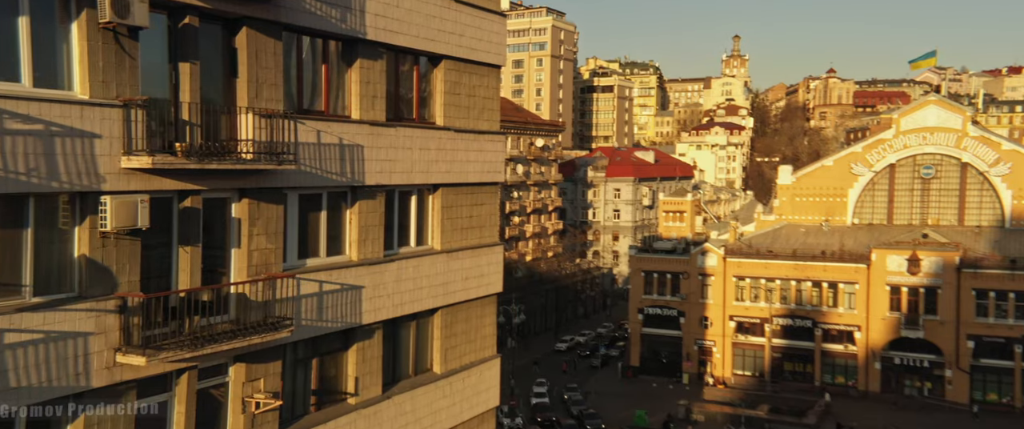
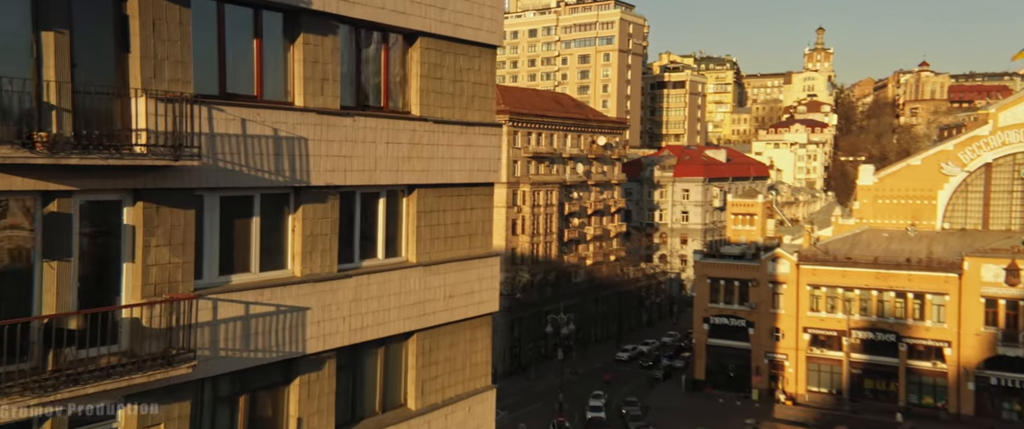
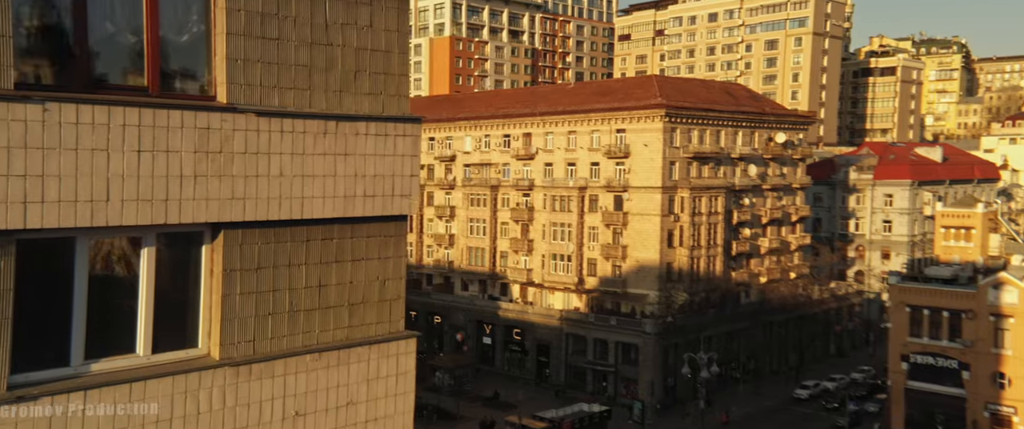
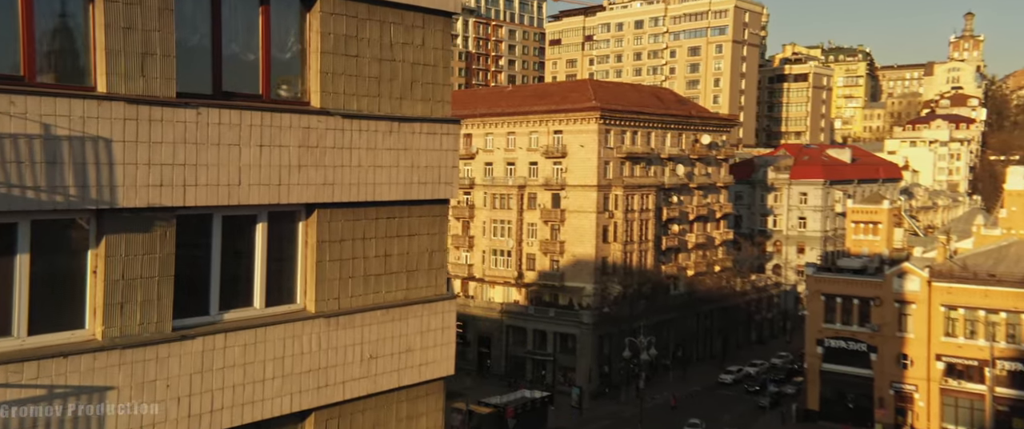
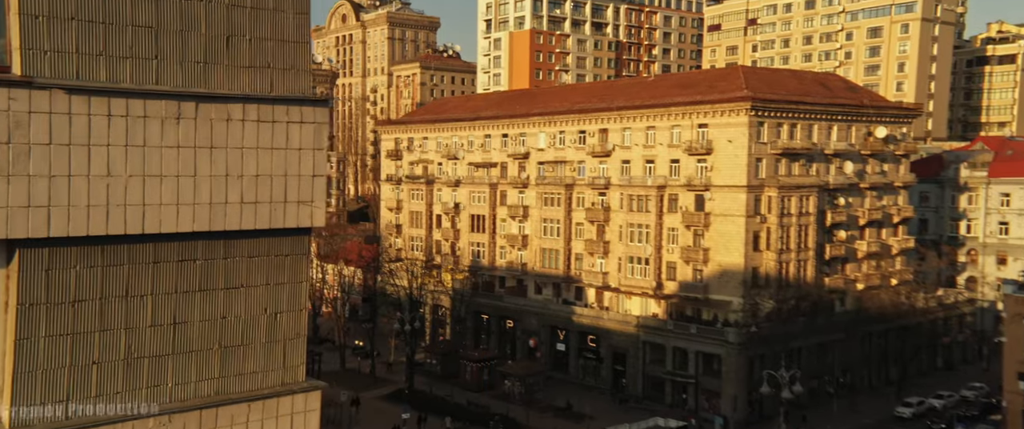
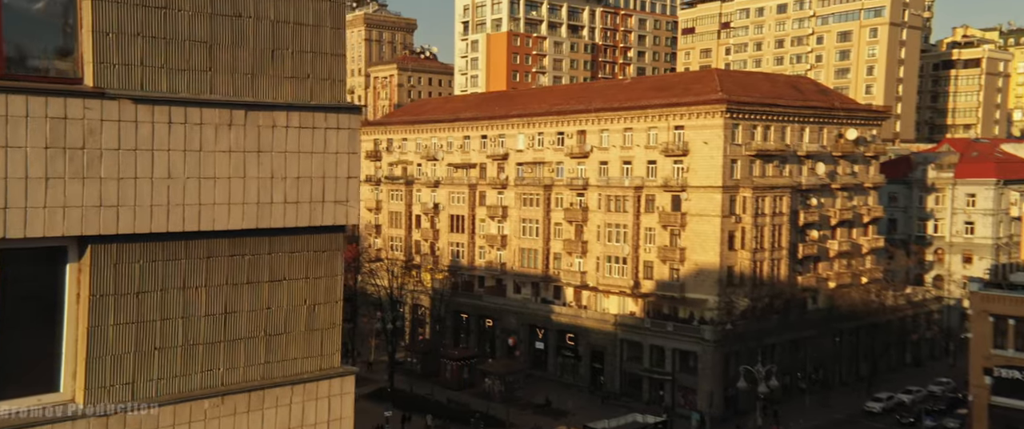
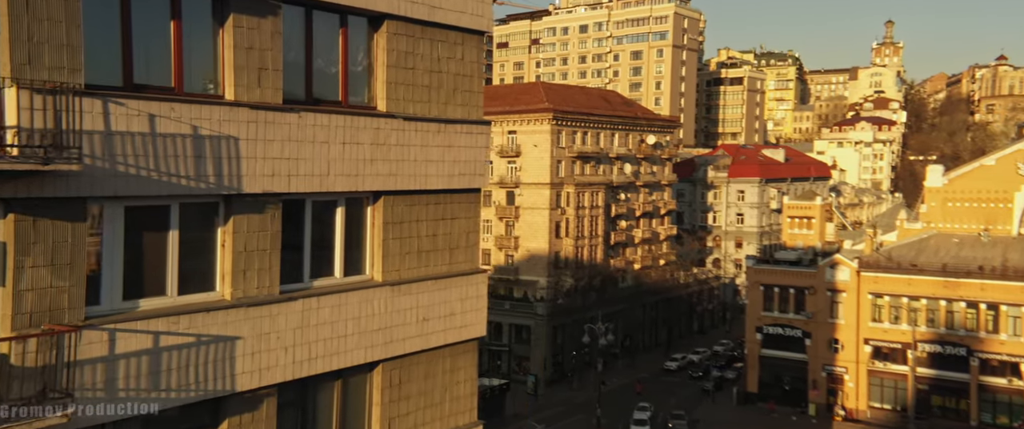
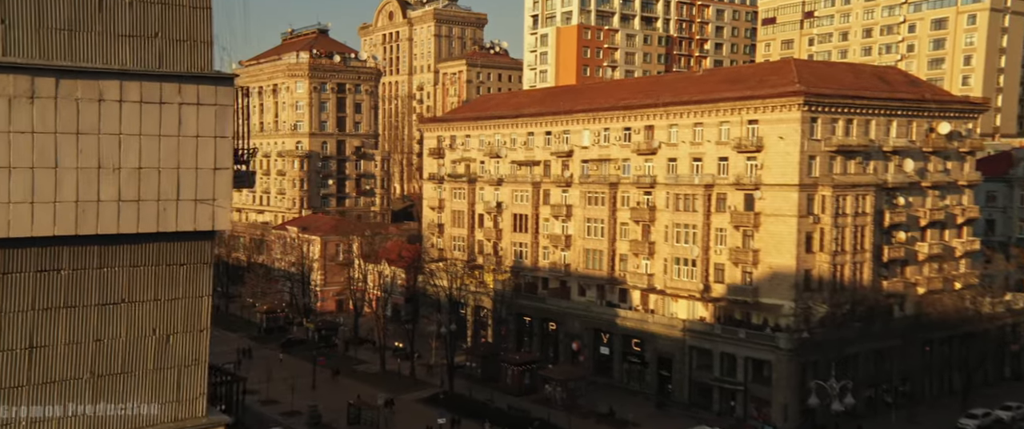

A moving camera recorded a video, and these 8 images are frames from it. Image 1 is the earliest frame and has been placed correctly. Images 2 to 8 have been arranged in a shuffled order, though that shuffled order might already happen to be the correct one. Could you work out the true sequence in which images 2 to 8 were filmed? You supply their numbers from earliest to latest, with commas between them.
2, 7, 4, 3, 6, 5, 8
